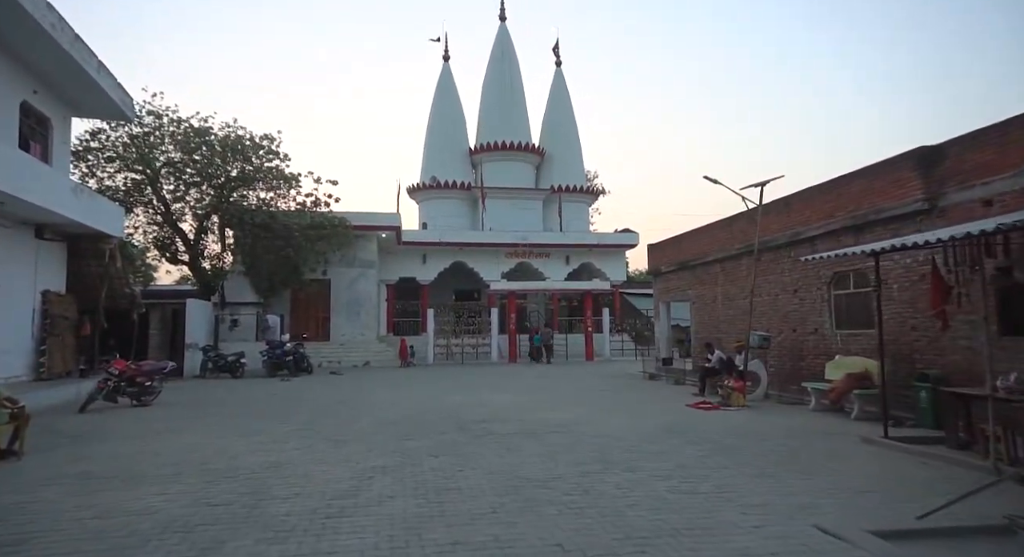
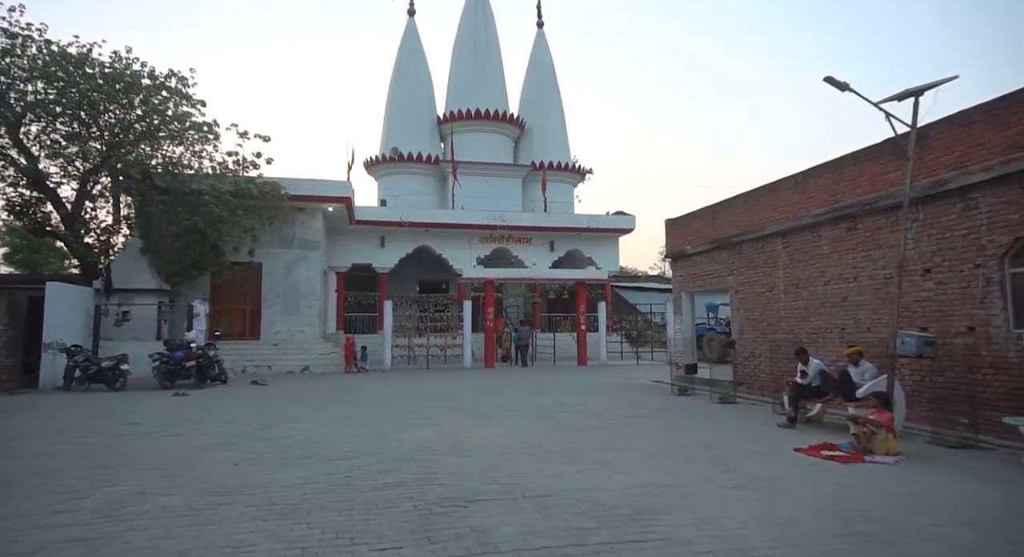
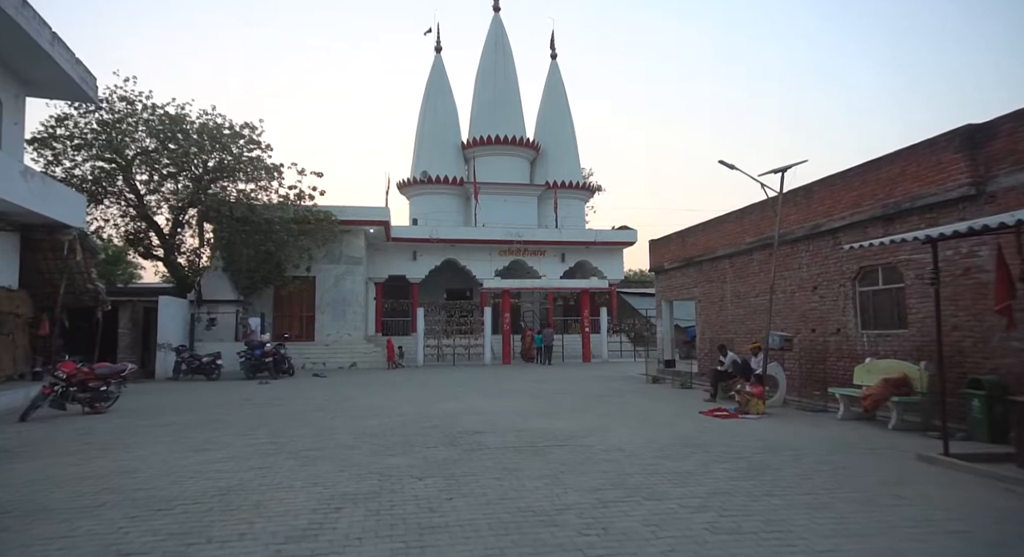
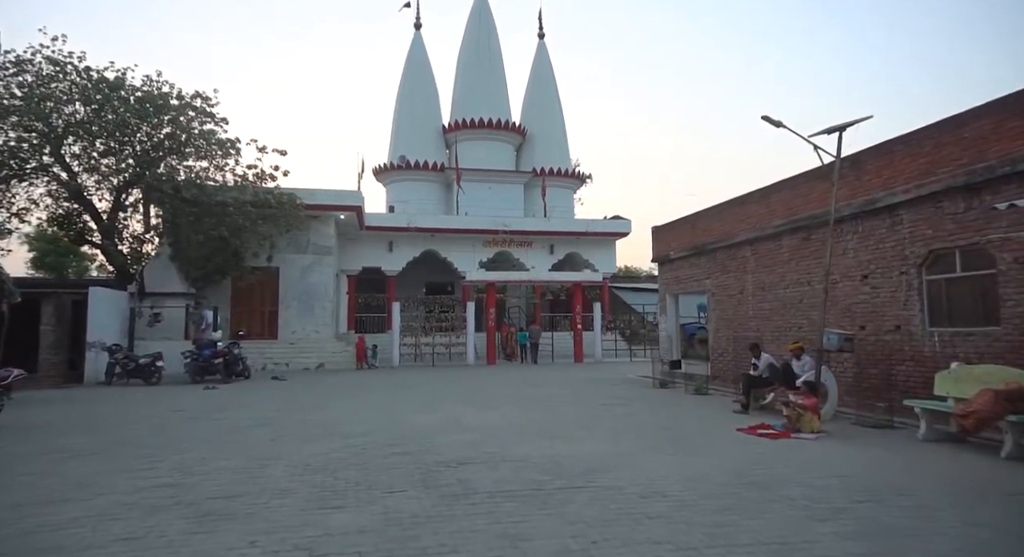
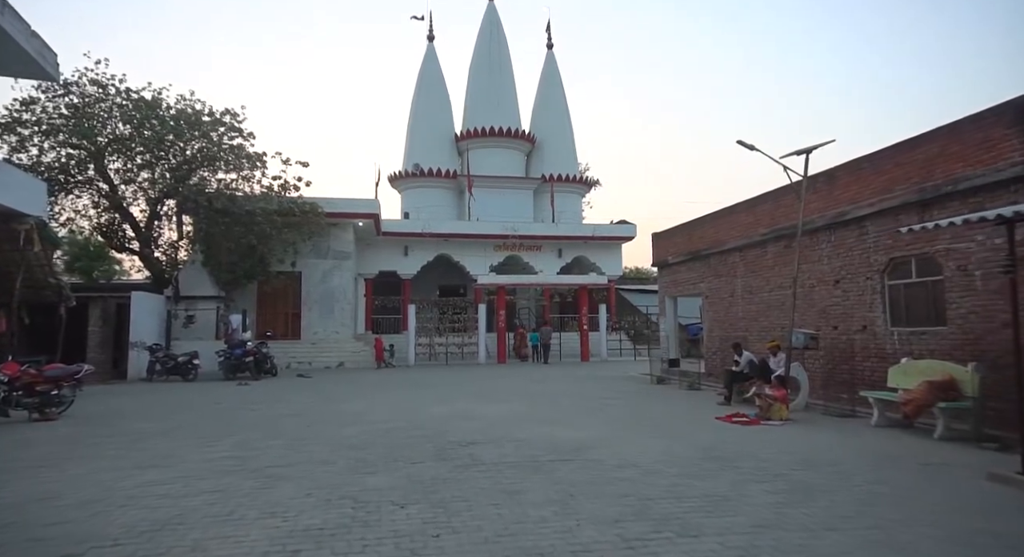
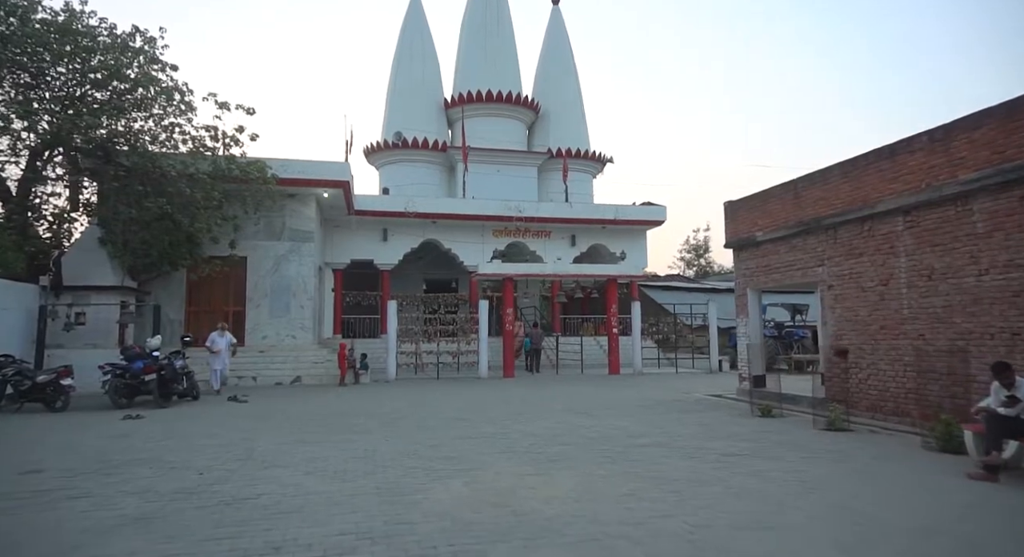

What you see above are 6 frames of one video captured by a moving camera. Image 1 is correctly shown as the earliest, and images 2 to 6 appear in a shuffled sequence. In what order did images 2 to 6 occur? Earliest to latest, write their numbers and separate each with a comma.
3, 5, 4, 2, 6
